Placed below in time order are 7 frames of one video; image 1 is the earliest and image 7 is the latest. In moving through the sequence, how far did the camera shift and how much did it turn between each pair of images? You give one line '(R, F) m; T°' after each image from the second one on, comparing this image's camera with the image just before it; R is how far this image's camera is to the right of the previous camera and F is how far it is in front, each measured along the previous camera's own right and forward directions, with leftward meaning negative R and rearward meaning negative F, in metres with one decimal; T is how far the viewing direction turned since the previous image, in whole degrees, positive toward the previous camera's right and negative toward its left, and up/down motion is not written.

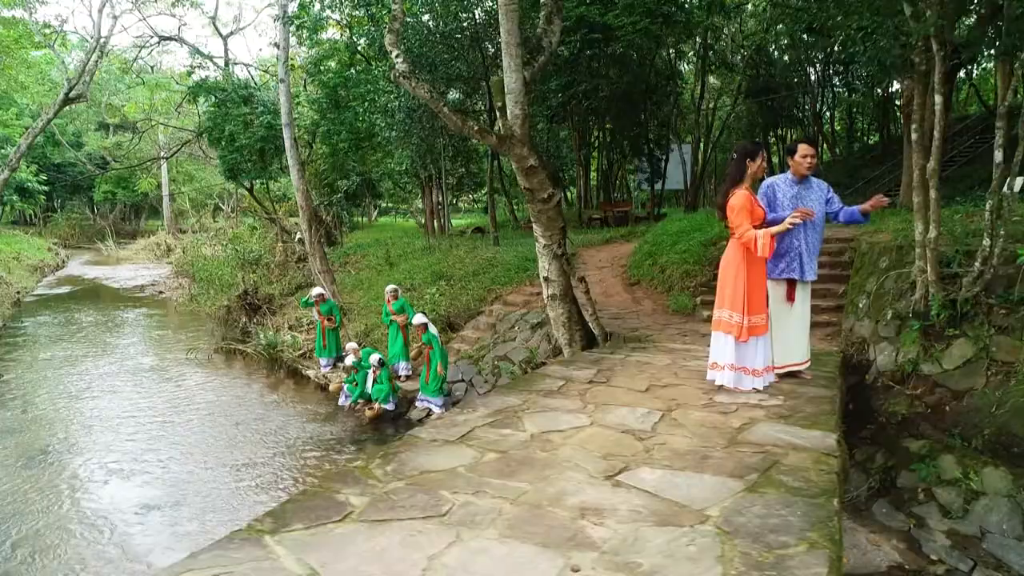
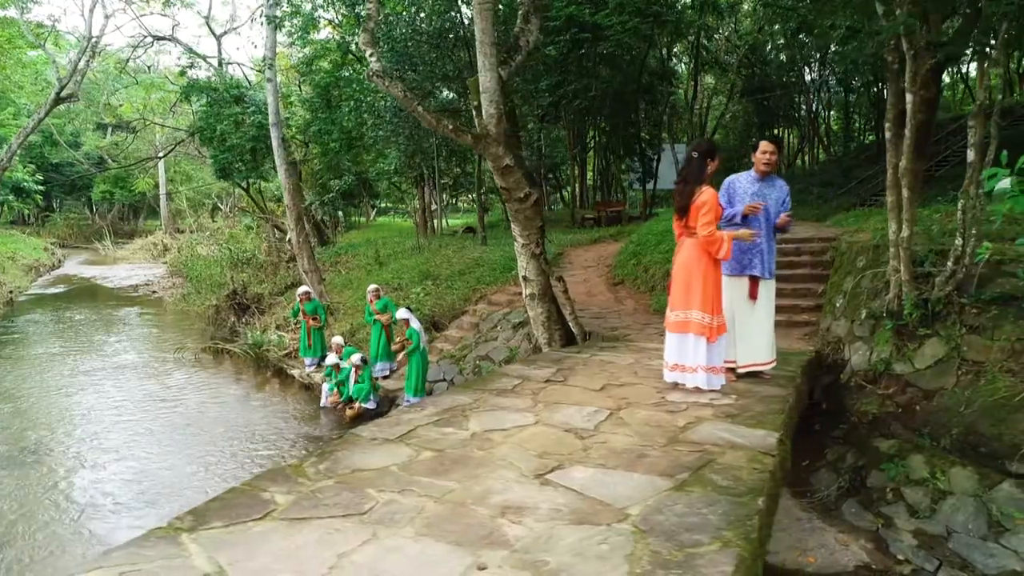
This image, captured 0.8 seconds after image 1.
(+0.2, 0.0) m; 0°
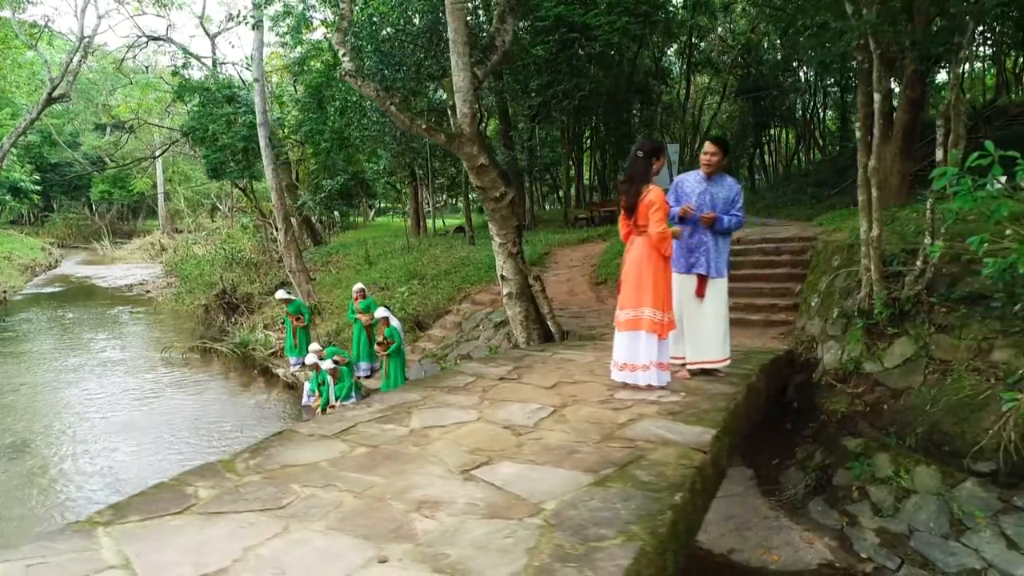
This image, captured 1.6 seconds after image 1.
(+0.2, 0.0) m; 0°
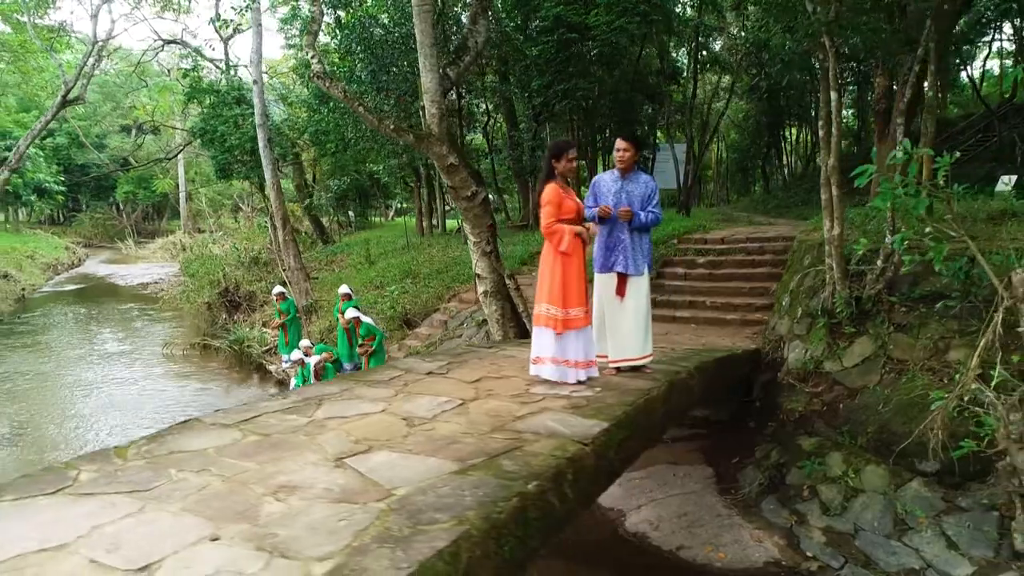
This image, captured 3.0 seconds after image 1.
(+0.5, -0.1) m; -2°
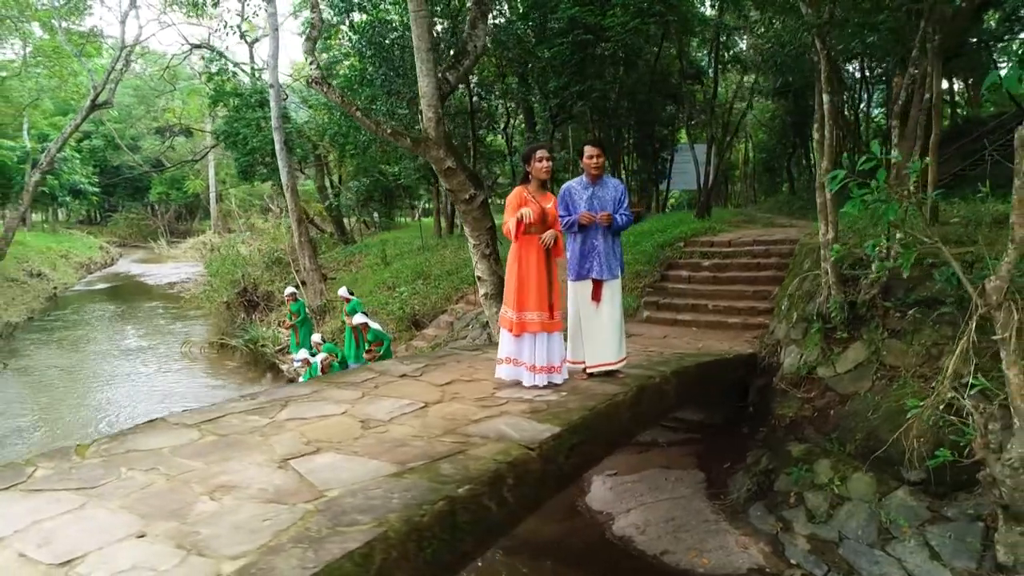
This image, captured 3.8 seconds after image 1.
(+0.3, 0.0) m; -2°
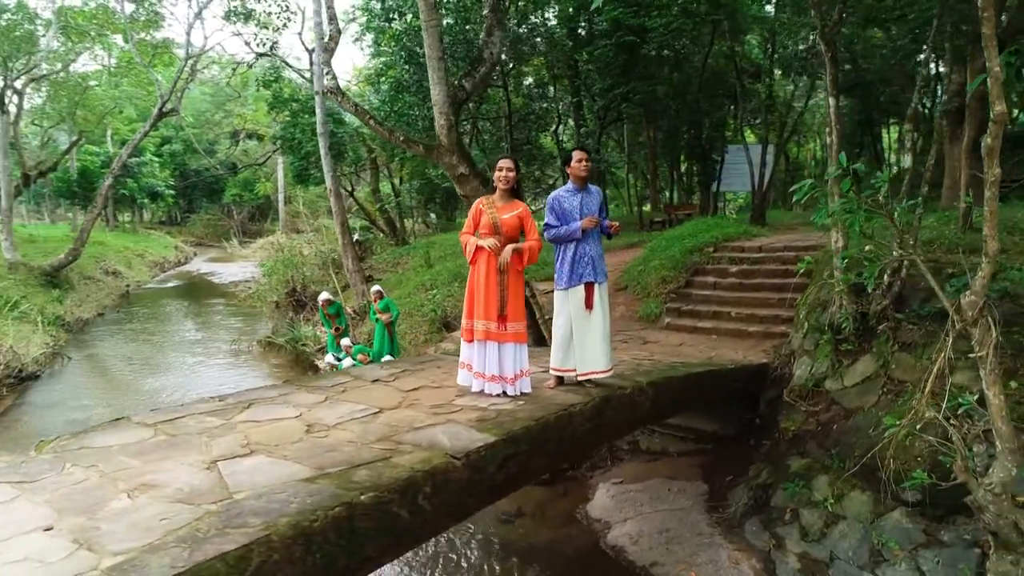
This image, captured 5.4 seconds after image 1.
(+0.5, 0.0) m; -5°
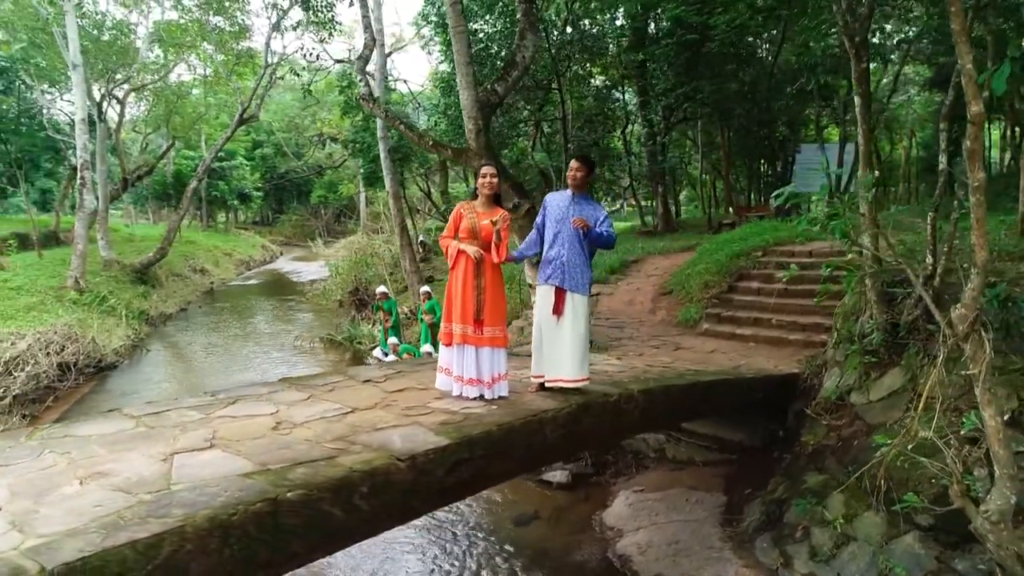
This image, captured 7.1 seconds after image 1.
(+0.5, 0.0) m; -7°
